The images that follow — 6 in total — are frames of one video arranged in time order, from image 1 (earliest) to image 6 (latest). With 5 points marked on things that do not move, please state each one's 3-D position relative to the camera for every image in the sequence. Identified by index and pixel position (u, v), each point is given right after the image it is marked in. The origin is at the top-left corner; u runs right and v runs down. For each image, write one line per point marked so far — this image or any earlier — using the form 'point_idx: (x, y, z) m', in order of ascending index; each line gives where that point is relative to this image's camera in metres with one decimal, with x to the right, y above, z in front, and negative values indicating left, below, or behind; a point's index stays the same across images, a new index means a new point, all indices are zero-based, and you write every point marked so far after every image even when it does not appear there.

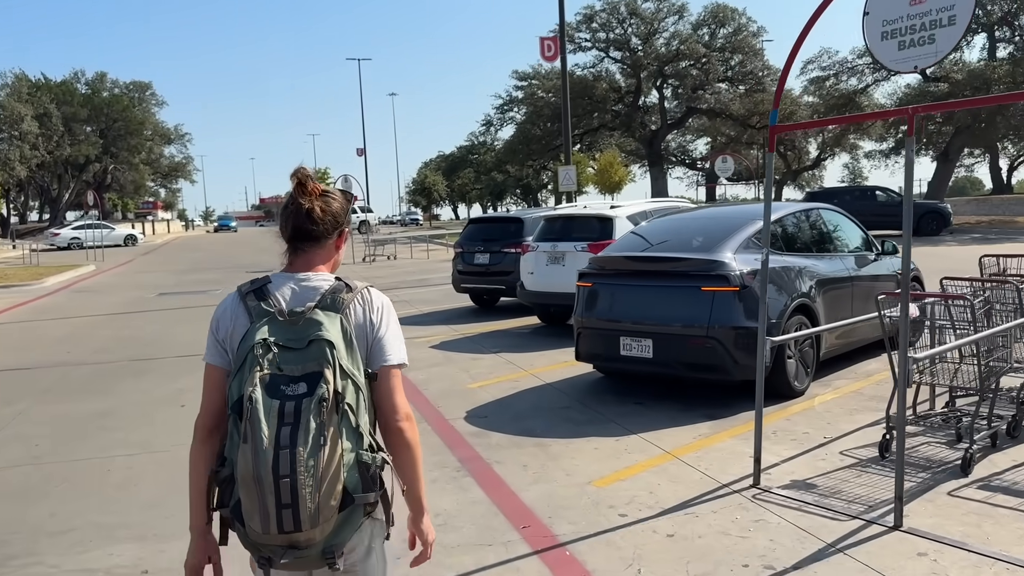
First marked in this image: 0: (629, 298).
0: (+0.9, -0.1, +6.8) m
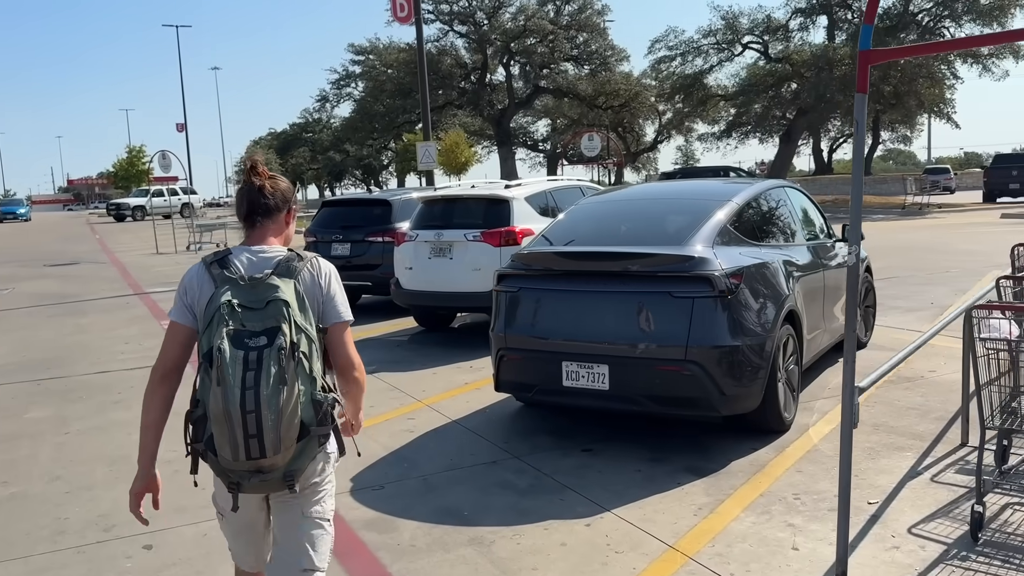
0: (+0.3, -0.1, +5.0) m
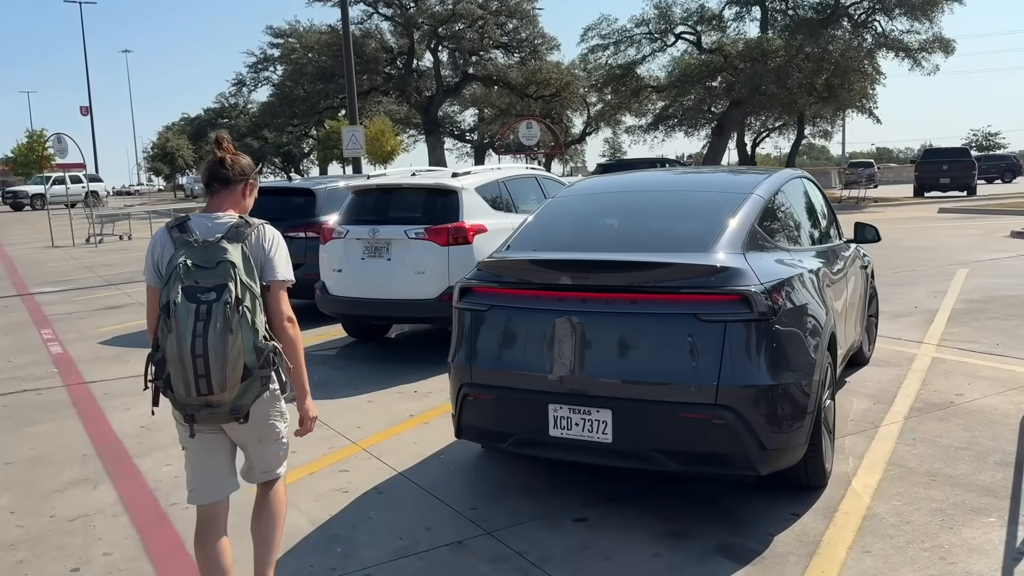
0: (+0.2, -0.2, +3.8) m
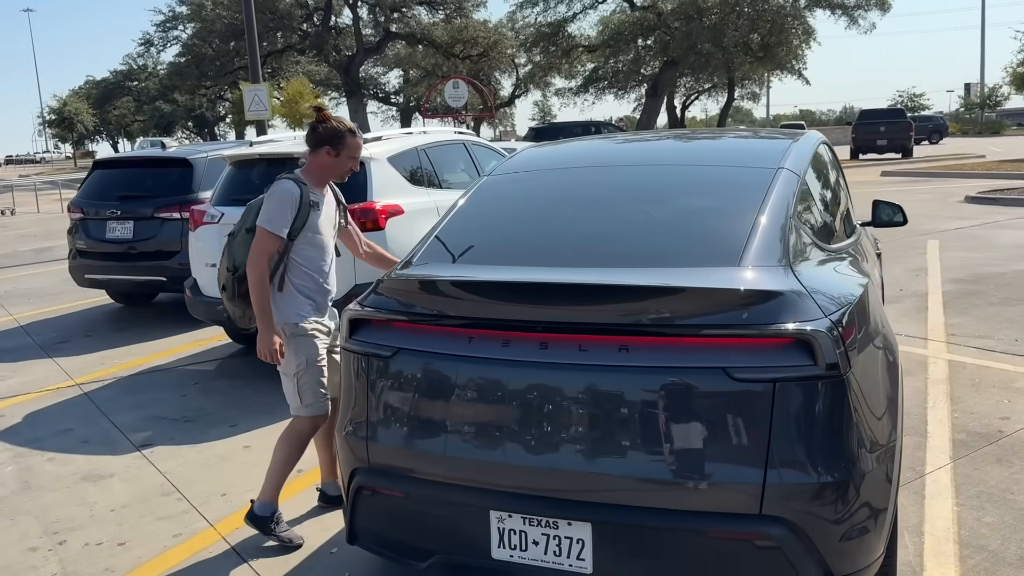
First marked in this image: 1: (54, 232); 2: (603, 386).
0: (-0.1, -0.3, +2.4) m
1: (-8.2, +1.1, +16.0) m
2: (+0.3, -0.3, +2.3) m
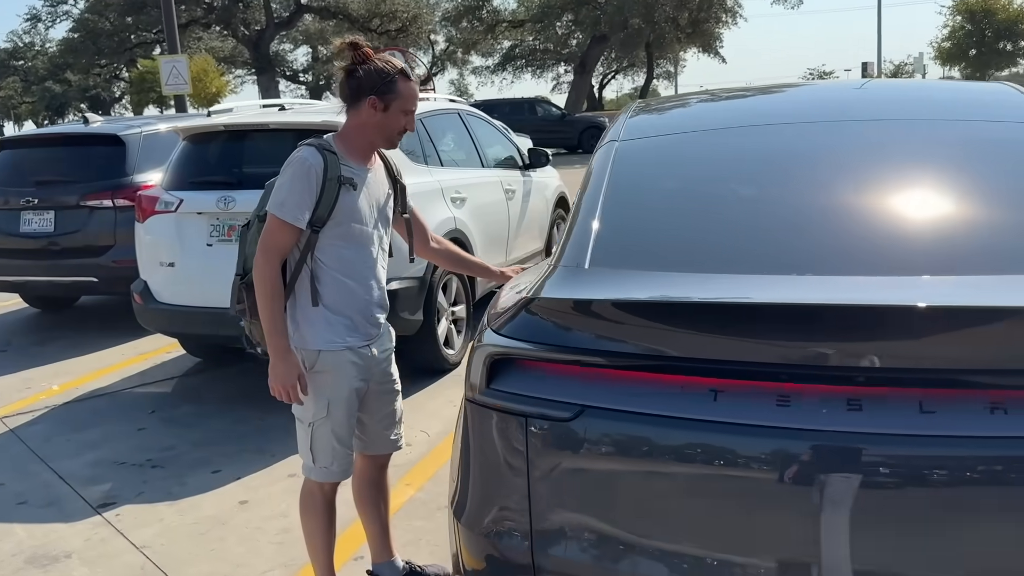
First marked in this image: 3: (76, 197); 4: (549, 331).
0: (+0.4, -0.3, +1.5) m
1: (-9.1, +1.1, +14.2) m
2: (+0.7, -0.3, +1.4) m
3: (-2.7, +0.6, +5.6) m
4: (+0.1, -0.1, +1.8) m
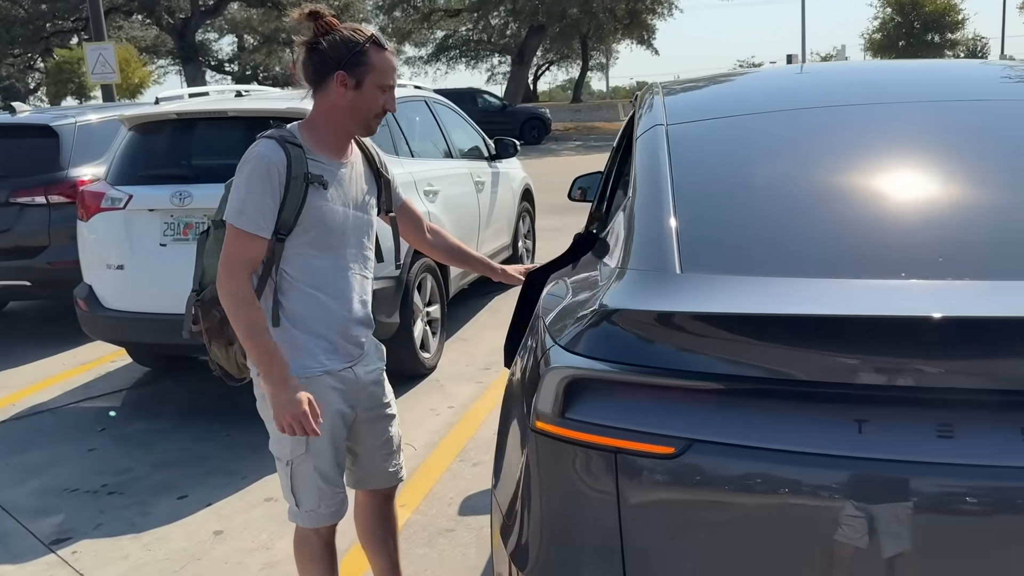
0: (+0.6, -0.3, +1.3) m
1: (-9.8, +1.0, +13.2) m
2: (+0.9, -0.3, +1.2) m
3: (-2.9, +0.5, +5.1) m
4: (+0.2, -0.1, +1.5) m
